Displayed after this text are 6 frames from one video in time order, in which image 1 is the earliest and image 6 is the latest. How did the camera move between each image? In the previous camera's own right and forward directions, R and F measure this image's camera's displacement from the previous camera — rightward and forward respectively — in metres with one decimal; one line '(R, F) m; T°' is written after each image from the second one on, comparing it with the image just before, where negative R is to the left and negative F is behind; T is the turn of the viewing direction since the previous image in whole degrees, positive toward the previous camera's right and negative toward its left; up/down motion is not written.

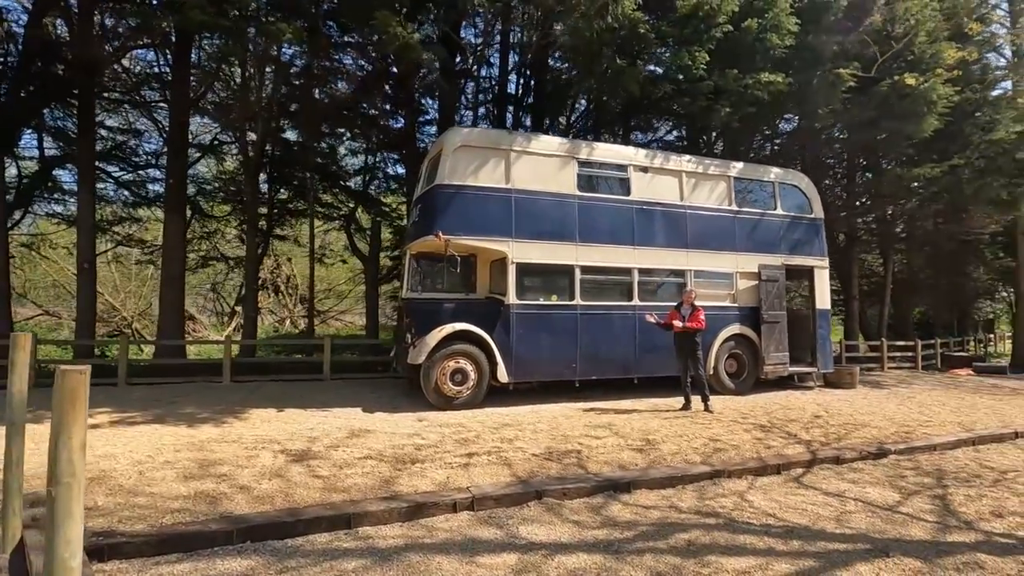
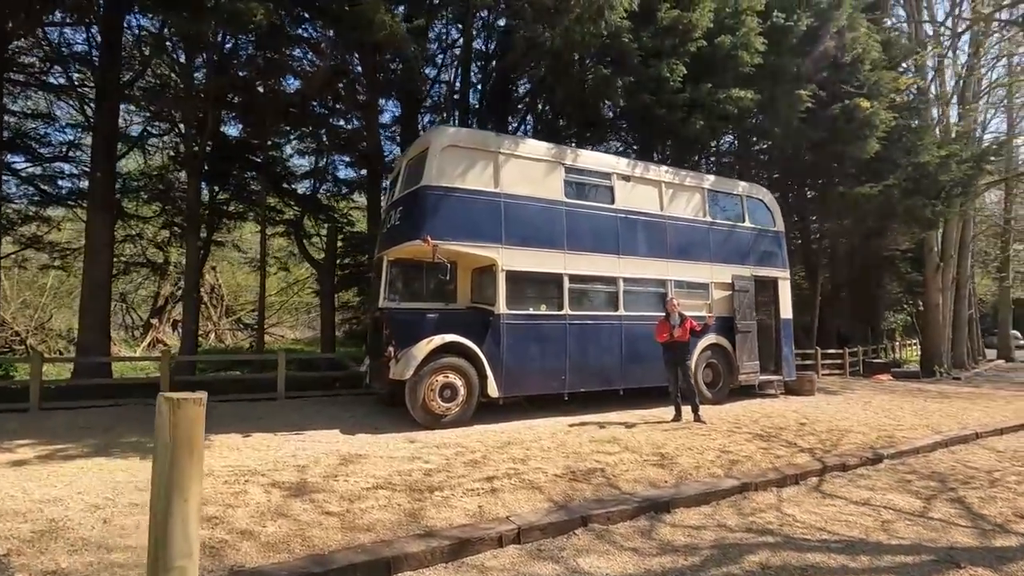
(-1.1, +0.6) m; +8°
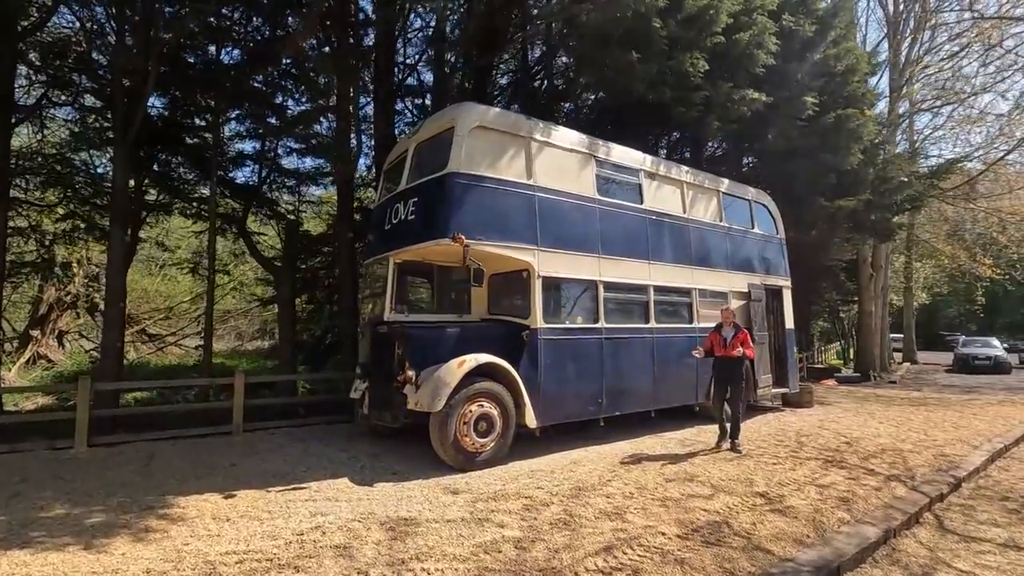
(-1.8, +1.6) m; +9°
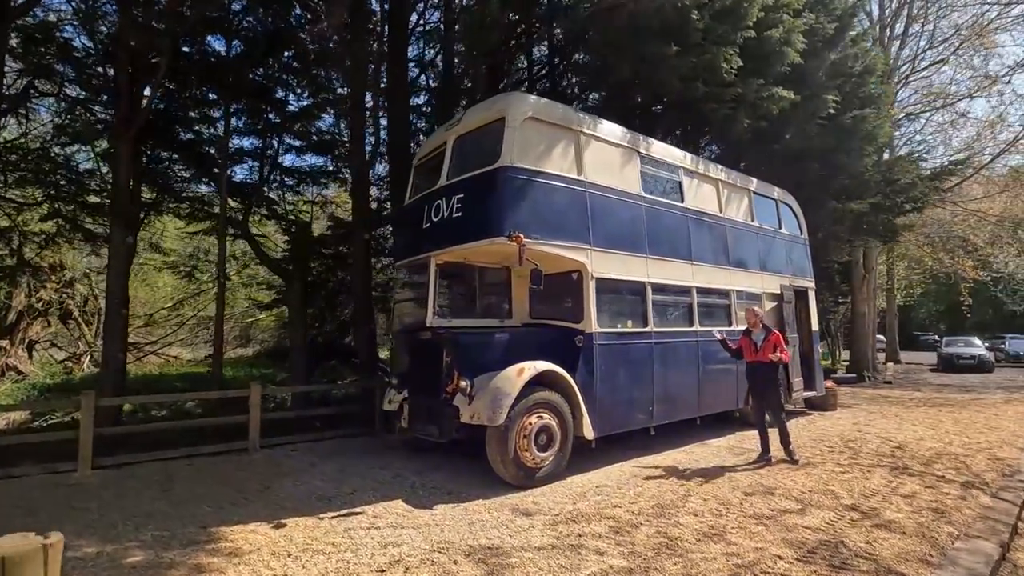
(-1.1, +0.5) m; +3°
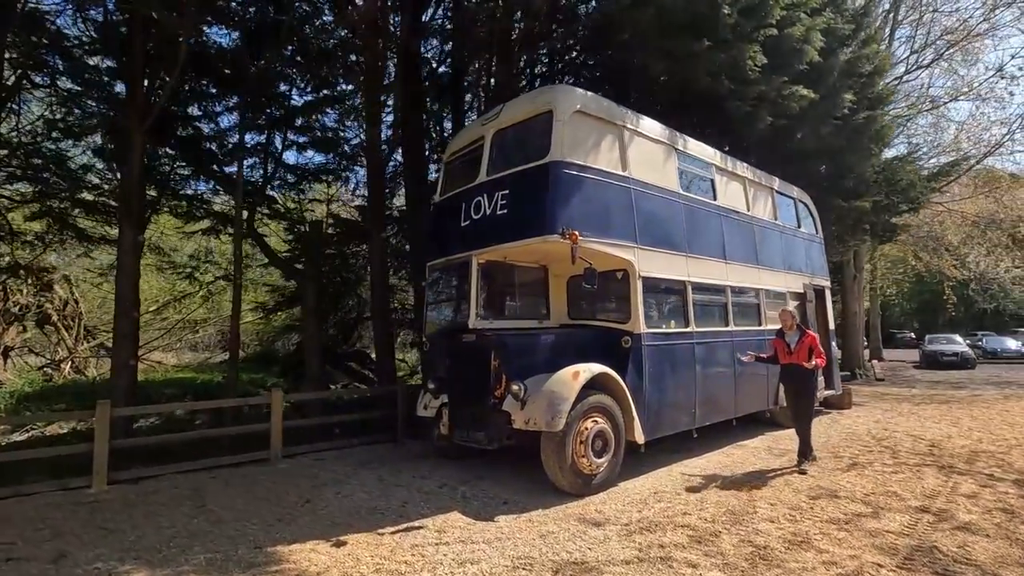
(-0.9, +0.3) m; +2°
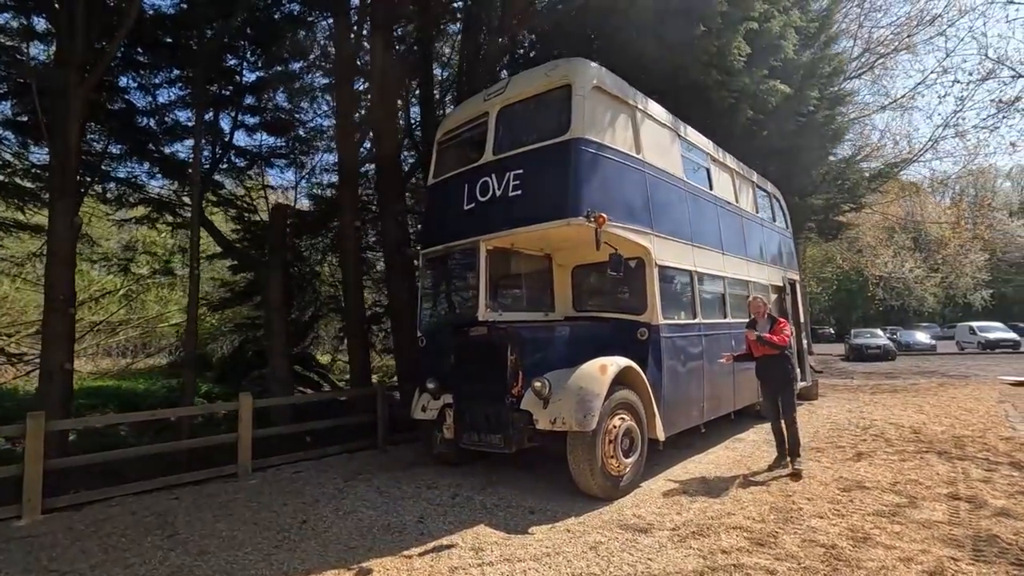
(-0.9, +0.6) m; +7°
